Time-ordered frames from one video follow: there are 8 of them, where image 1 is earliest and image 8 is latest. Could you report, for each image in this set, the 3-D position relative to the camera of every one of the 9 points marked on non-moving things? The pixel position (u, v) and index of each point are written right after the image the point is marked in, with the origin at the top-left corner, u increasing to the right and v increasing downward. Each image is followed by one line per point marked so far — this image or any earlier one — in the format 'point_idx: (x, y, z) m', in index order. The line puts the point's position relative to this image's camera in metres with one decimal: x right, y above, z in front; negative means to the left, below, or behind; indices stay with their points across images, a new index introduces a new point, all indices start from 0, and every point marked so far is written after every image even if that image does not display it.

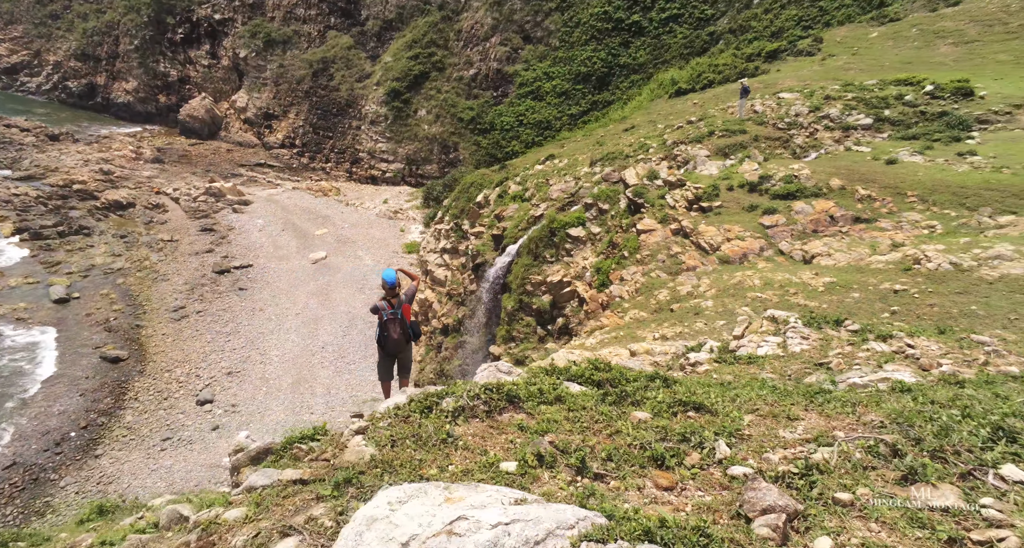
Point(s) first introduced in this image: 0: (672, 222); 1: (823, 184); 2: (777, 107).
0: (+3.7, +1.2, +15.6) m
1: (+6.9, +2.0, +15.2) m
2: (+7.7, +4.8, +20.0) m
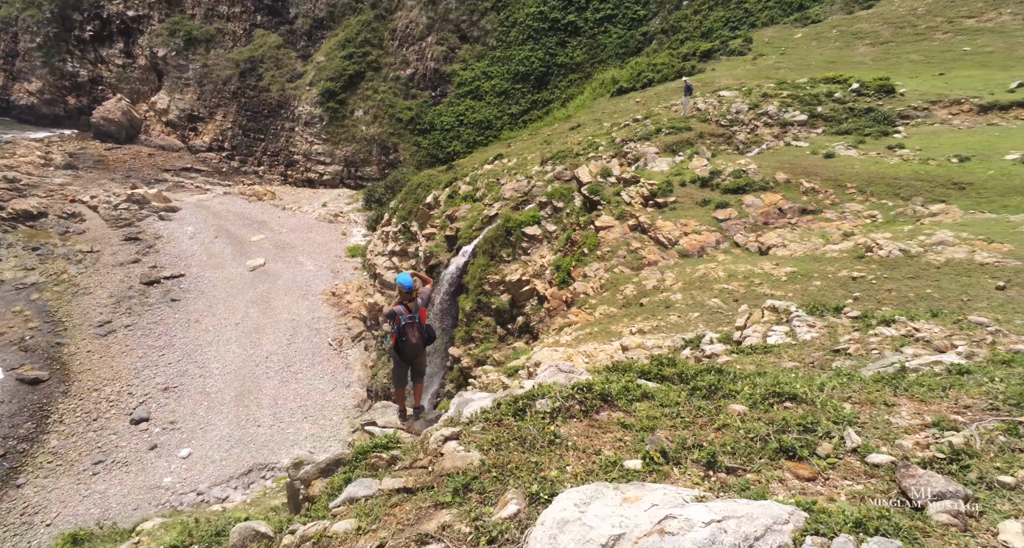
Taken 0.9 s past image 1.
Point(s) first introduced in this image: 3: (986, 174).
0: (+2.7, +1.3, +15.9) m
1: (+5.9, +2.2, +15.8) m
2: (+6.2, +5.0, +20.7) m
3: (+9.8, +2.1, +14.5) m
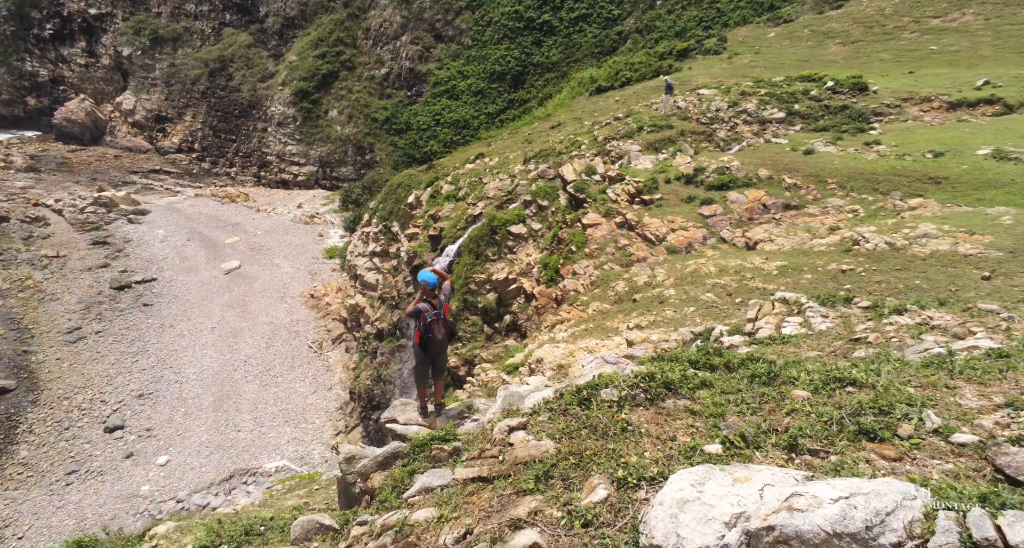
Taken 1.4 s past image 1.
0: (+2.4, +1.4, +16.0) m
1: (+5.6, +2.3, +16.1) m
2: (+5.7, +5.2, +20.9) m
3: (+9.6, +2.3, +14.9) m
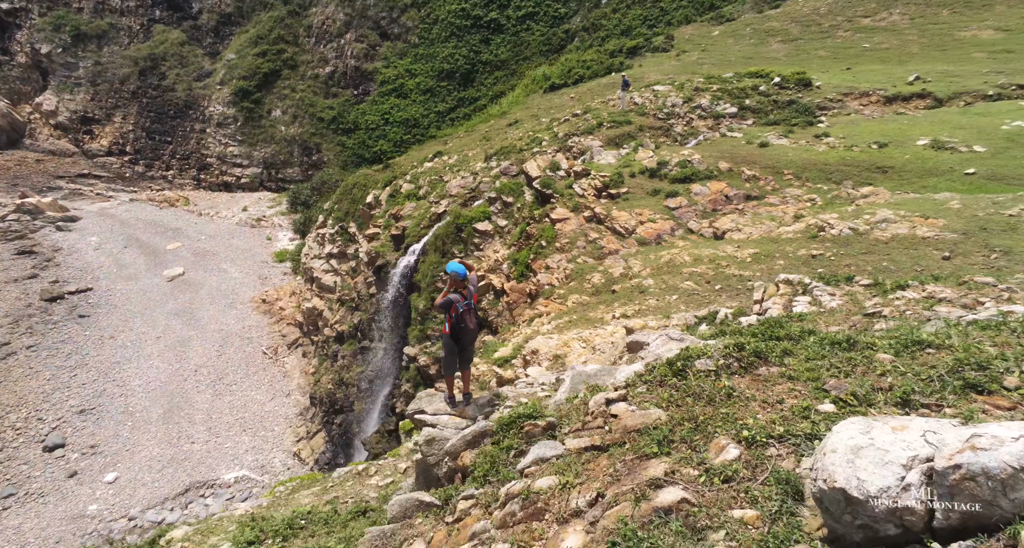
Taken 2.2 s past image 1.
0: (+1.7, +1.5, +16.3) m
1: (+4.8, +2.6, +16.6) m
2: (+4.4, +5.4, +21.4) m
3: (+8.8, +2.6, +15.7) m
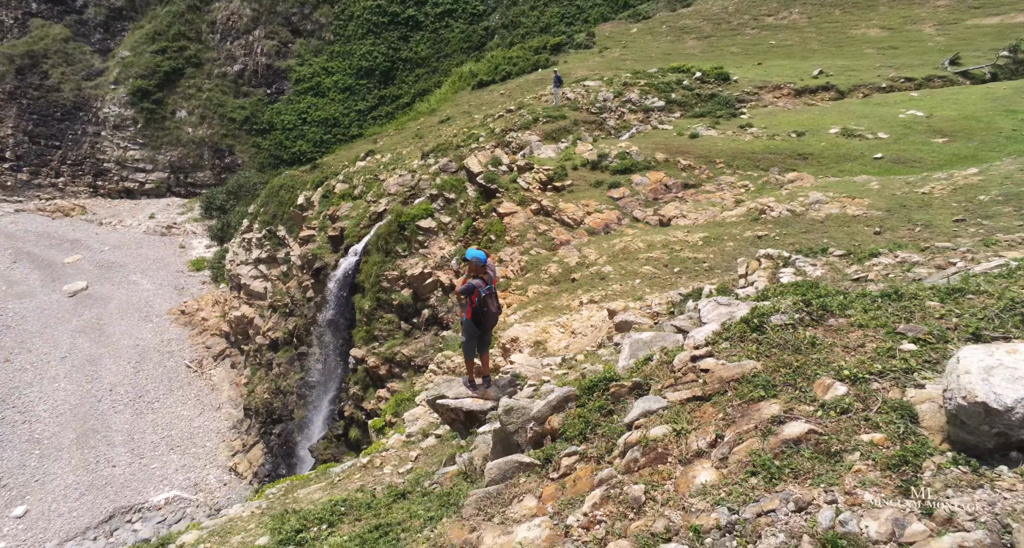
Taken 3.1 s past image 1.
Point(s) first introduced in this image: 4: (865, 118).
0: (+0.4, +1.7, +16.6) m
1: (+3.4, +2.9, +17.2) m
2: (+2.3, +5.7, +22.0) m
3: (+7.5, +3.1, +16.9) m
4: (+9.5, +4.2, +18.7) m
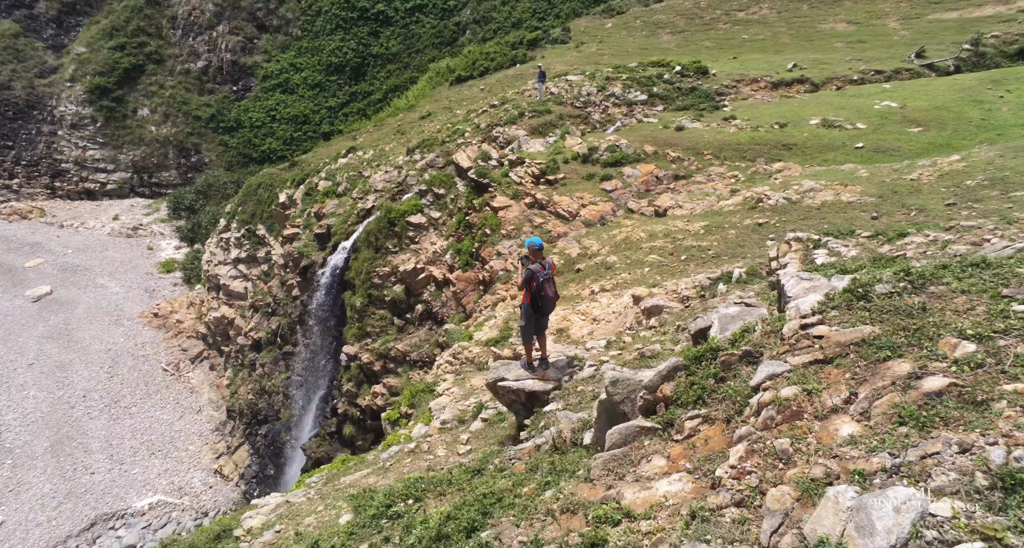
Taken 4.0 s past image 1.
0: (+0.3, +1.9, +16.7) m
1: (+3.2, +3.1, +17.5) m
2: (+1.8, +5.9, +22.2) m
3: (+7.3, +3.4, +17.4) m
4: (+9.2, +4.6, +19.2) m
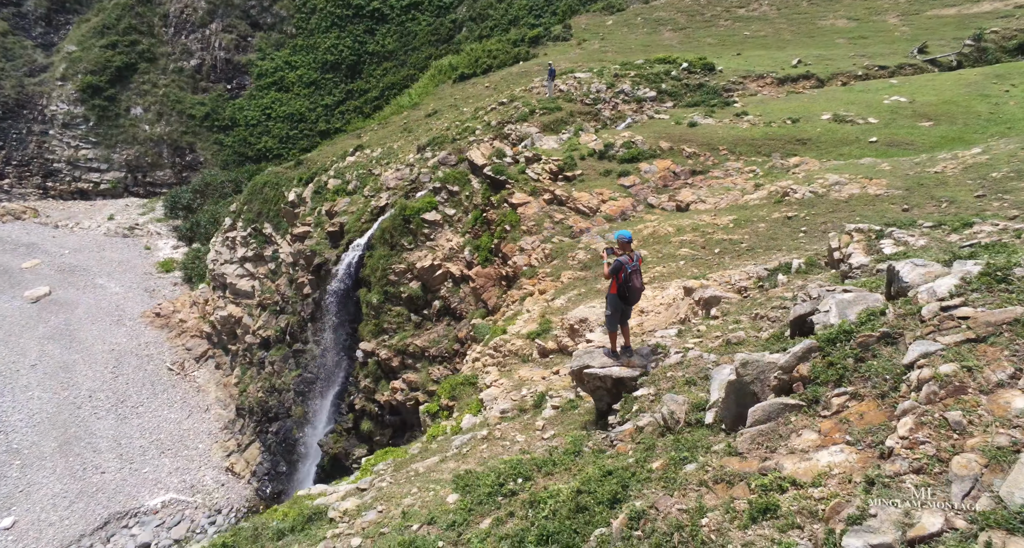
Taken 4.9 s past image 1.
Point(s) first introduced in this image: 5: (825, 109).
0: (+0.7, +2.0, +16.8) m
1: (+3.6, +3.3, +17.6) m
2: (+2.1, +6.1, +22.3) m
3: (+7.7, +3.6, +17.6) m
4: (+9.5, +4.8, +19.5) m
5: (+8.7, +4.6, +19.3) m
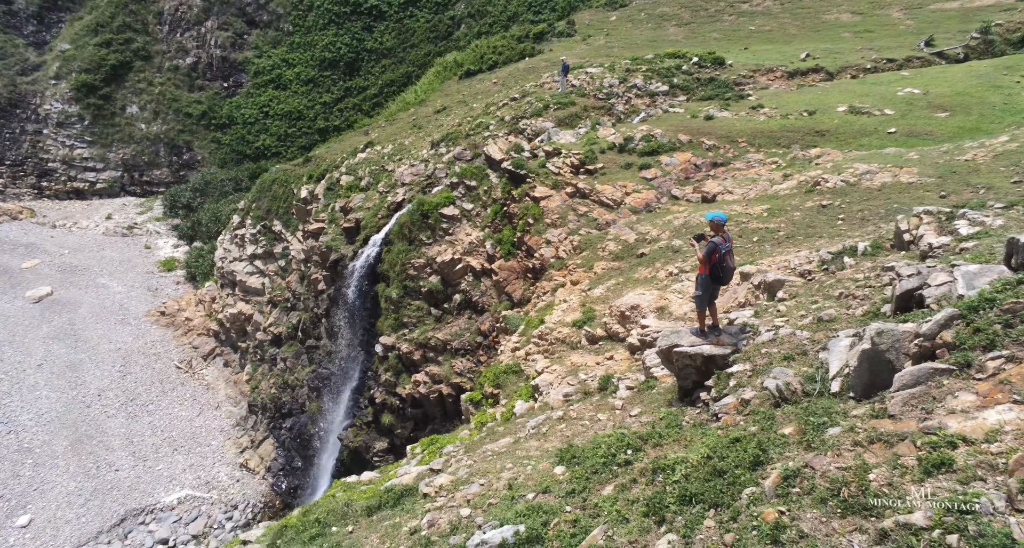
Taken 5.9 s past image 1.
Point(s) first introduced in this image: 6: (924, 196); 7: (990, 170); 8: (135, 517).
0: (+1.3, +2.2, +16.8) m
1: (+4.2, +3.5, +17.7) m
2: (+2.6, +6.3, +22.3) m
3: (+8.3, +3.8, +17.8) m
4: (+10.0, +5.0, +19.7) m
5: (+9.2, +4.8, +19.5) m
6: (+6.8, +1.3, +11.7) m
7: (+8.1, +1.8, +11.8) m
8: (-10.6, -6.9, +19.6) m
